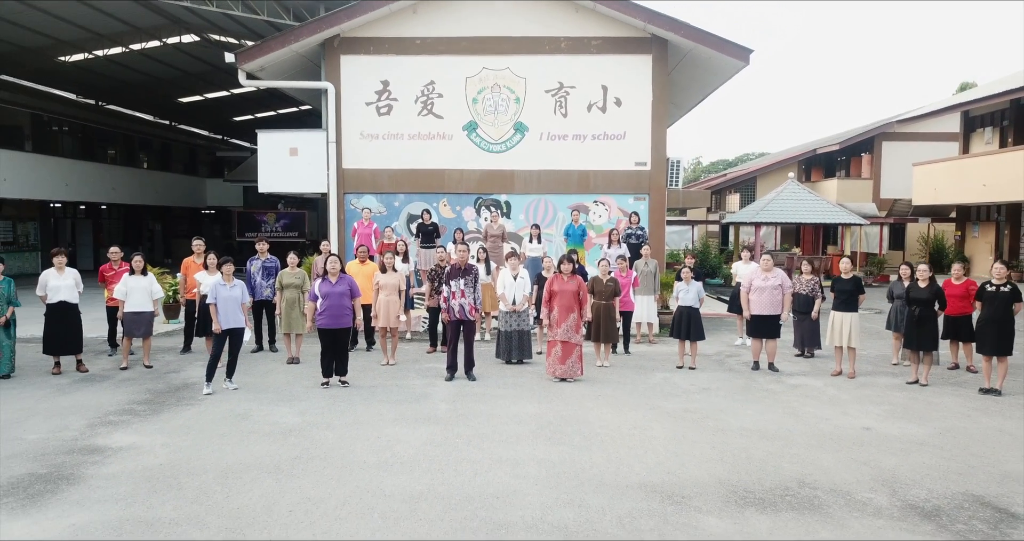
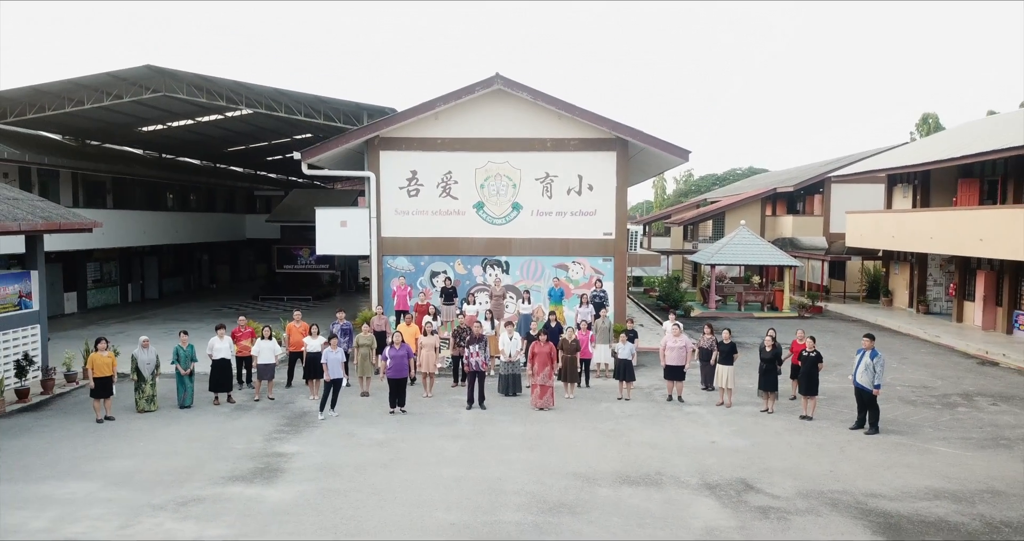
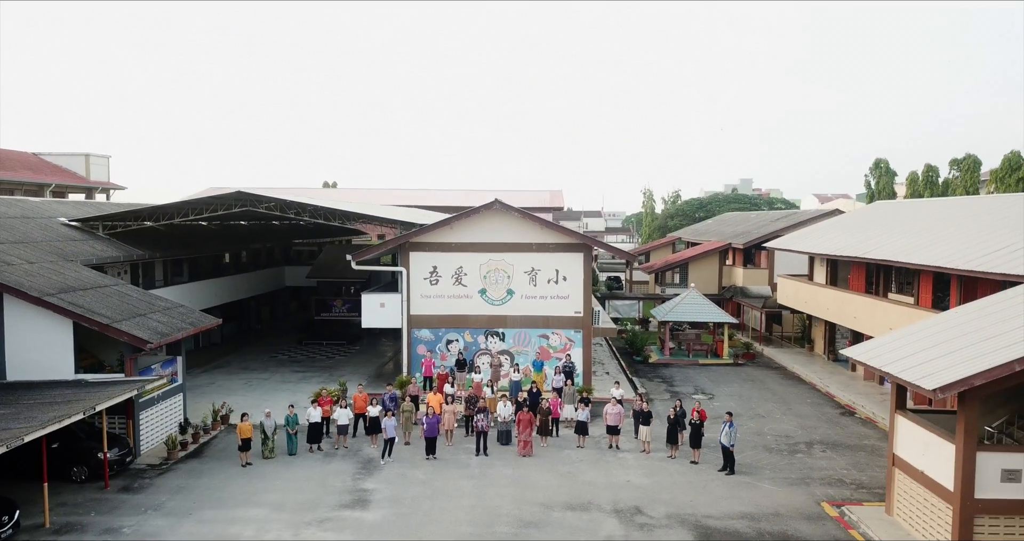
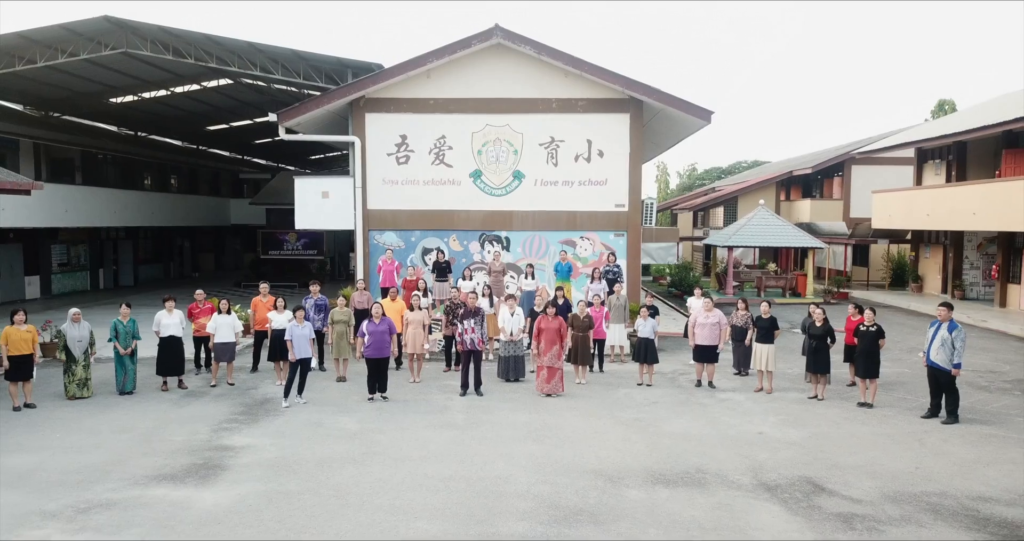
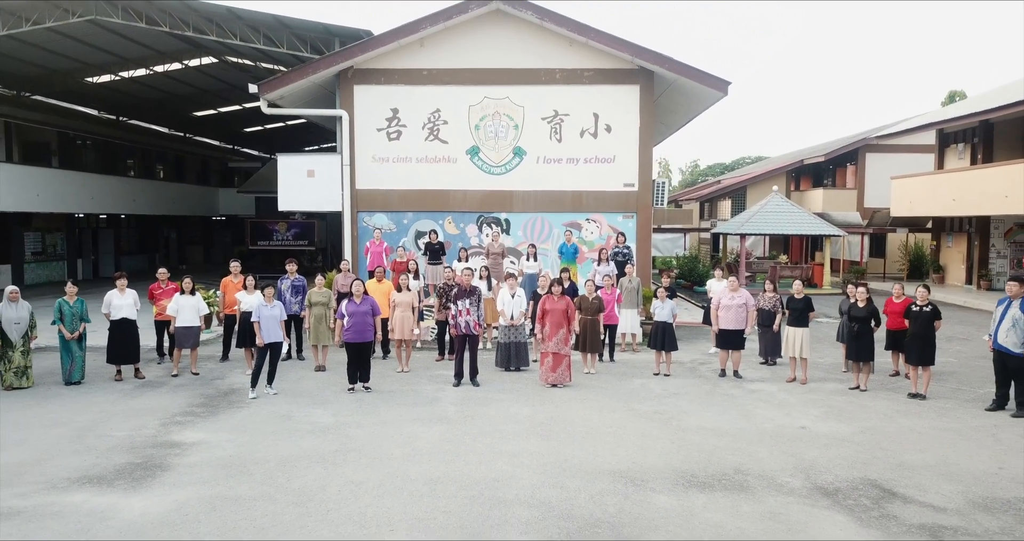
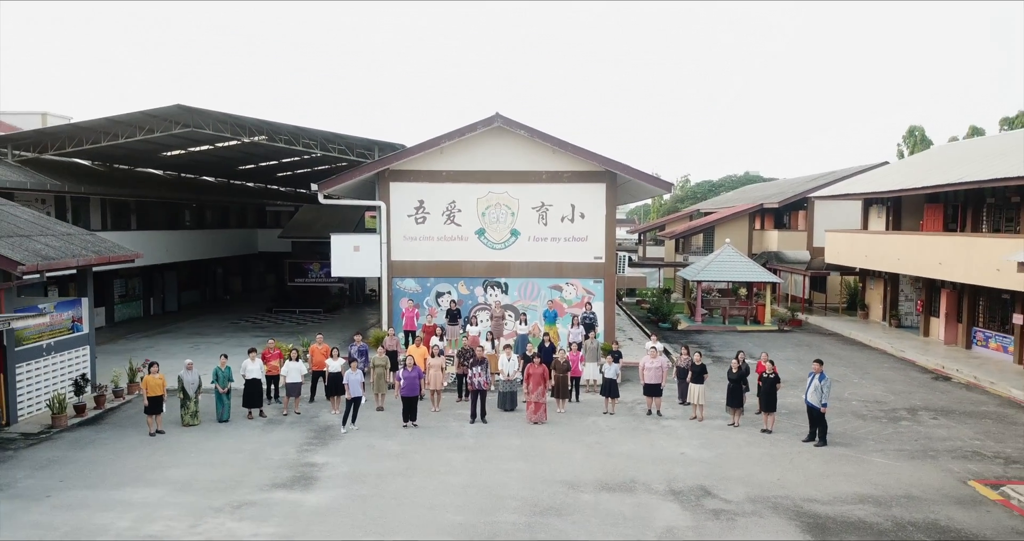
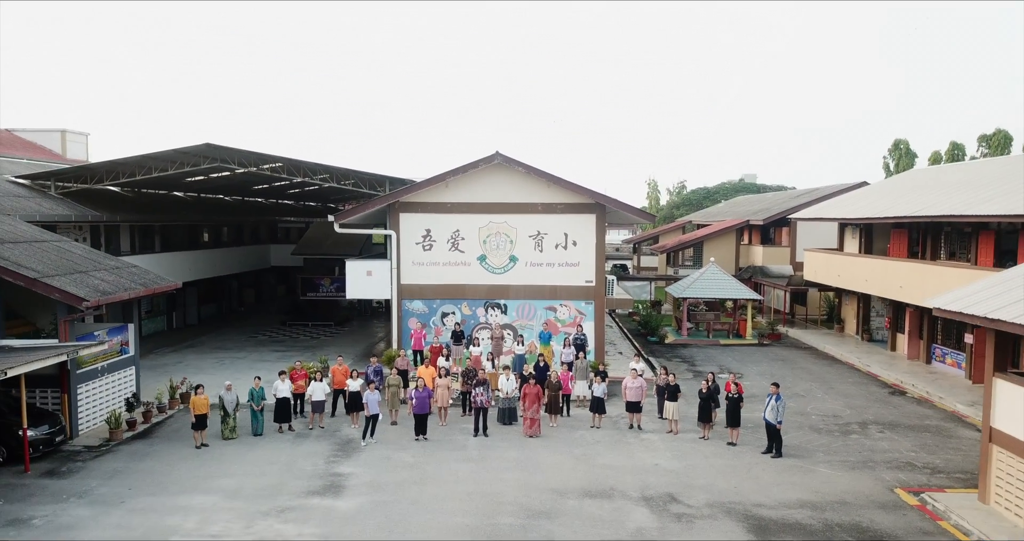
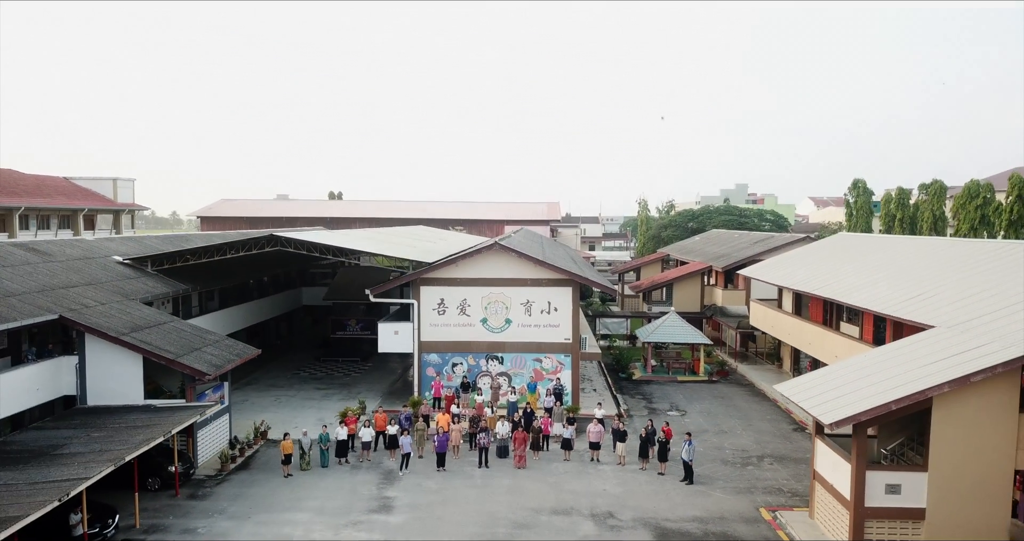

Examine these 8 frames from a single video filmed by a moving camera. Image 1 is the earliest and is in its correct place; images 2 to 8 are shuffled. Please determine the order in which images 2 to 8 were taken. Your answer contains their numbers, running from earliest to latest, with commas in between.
5, 4, 2, 6, 7, 3, 8
